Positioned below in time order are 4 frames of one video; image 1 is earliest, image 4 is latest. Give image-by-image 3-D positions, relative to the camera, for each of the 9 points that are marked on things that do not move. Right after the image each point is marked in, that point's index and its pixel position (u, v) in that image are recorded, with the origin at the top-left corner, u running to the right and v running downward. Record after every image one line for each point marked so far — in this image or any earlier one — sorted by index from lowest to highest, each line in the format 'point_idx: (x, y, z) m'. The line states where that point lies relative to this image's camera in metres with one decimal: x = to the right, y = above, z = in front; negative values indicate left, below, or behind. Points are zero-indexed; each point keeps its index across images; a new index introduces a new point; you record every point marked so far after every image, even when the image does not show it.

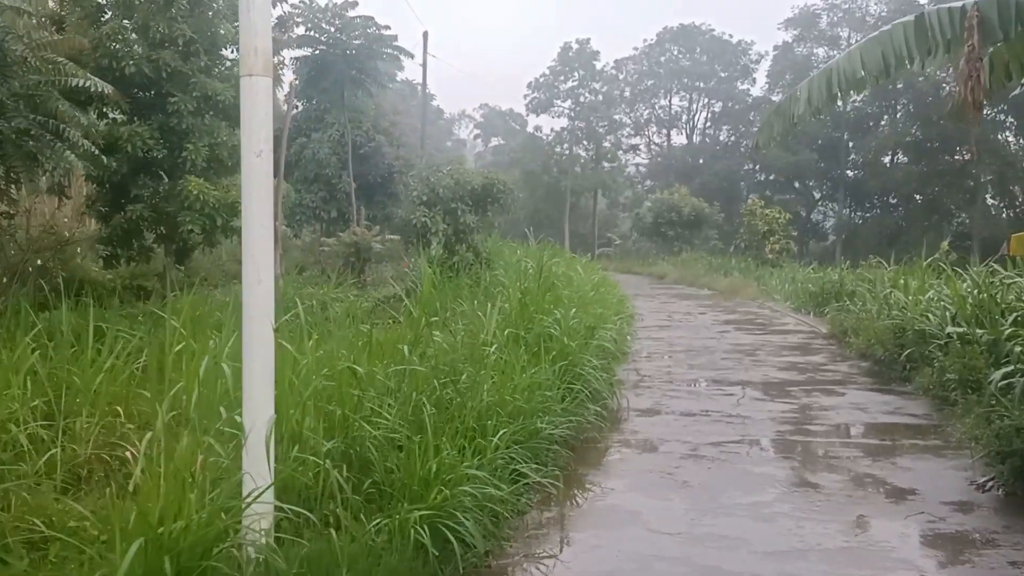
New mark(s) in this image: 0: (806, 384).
0: (+2.1, -0.7, +5.9) m
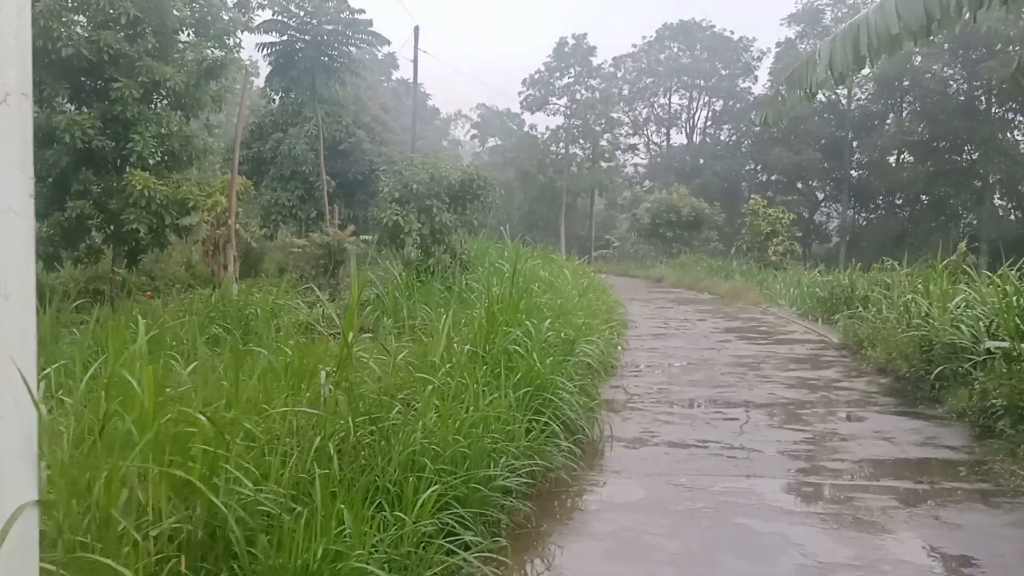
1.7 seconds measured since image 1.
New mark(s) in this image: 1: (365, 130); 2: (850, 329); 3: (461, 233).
0: (+1.9, -0.7, +5.2) m
1: (-2.5, +2.6, +13.9) m
2: (+3.0, -0.4, +7.3) m
3: (-0.5, +0.6, +8.6) m
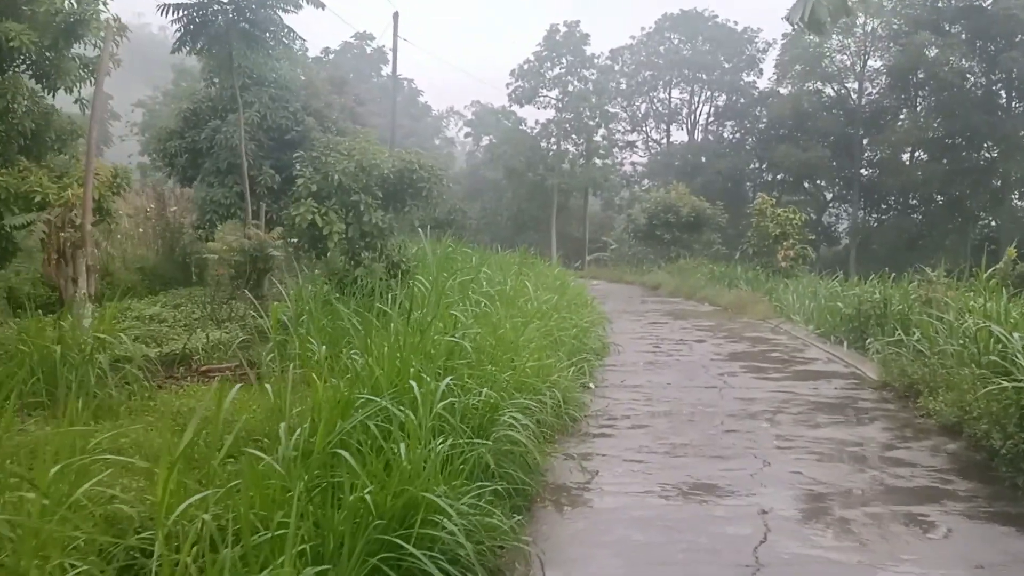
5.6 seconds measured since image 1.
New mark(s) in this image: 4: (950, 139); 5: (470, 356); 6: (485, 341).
0: (+1.5, -0.9, +3.4) m
1: (-2.8, +2.5, +12.2) m
2: (+2.5, -0.5, +5.6) m
3: (-0.9, +0.4, +6.9) m
4: (+9.3, +3.2, +17.7) m
5: (-0.2, -0.3, +3.7) m
6: (-0.1, -0.3, +4.1) m
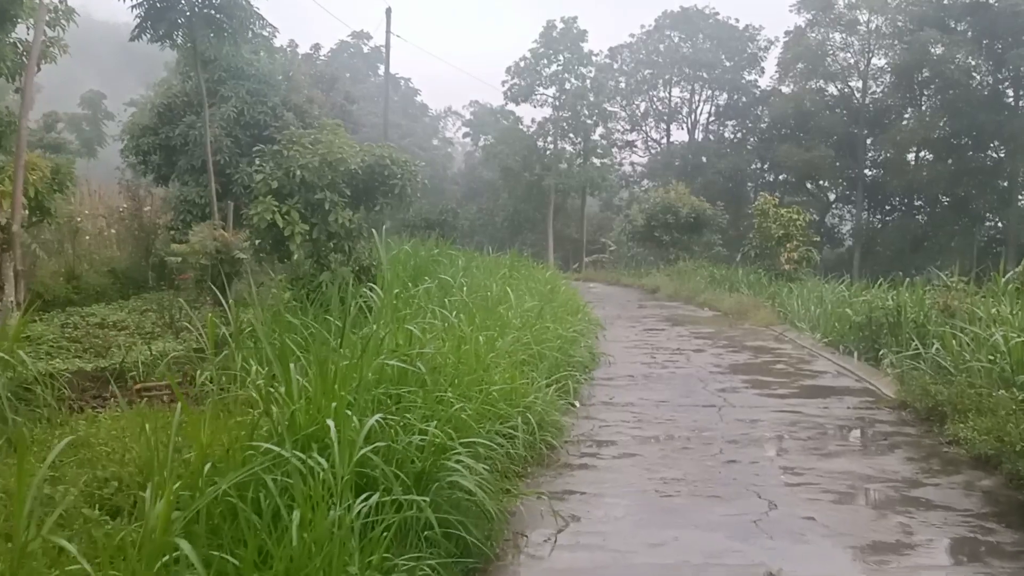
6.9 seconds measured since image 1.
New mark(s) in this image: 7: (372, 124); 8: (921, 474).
0: (+1.3, -0.9, +2.9) m
1: (-3.0, +2.4, +11.6) m
2: (+2.4, -0.6, +5.0) m
3: (-1.1, +0.4, +6.3) m
4: (+9.2, +3.1, +17.1) m
5: (-0.4, -0.3, +3.1) m
6: (-0.3, -0.3, +3.5) m
7: (-3.3, +3.9, +19.7) m
8: (+1.8, -0.8, +3.7) m
